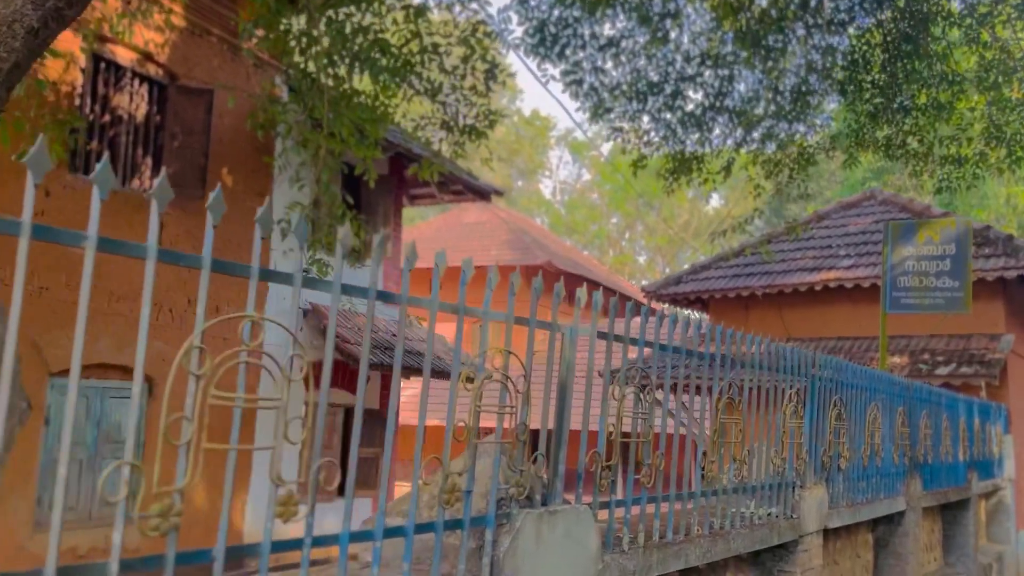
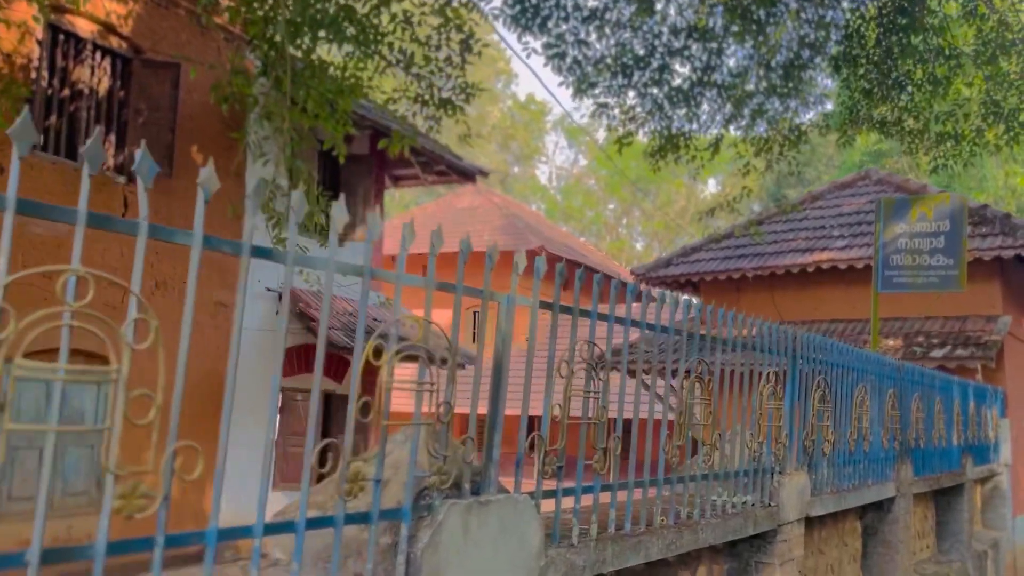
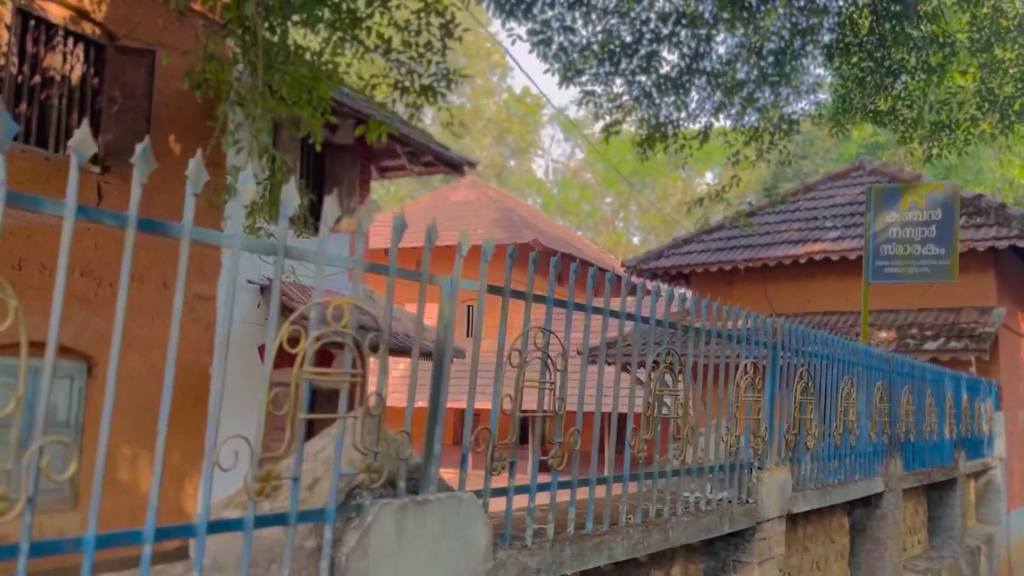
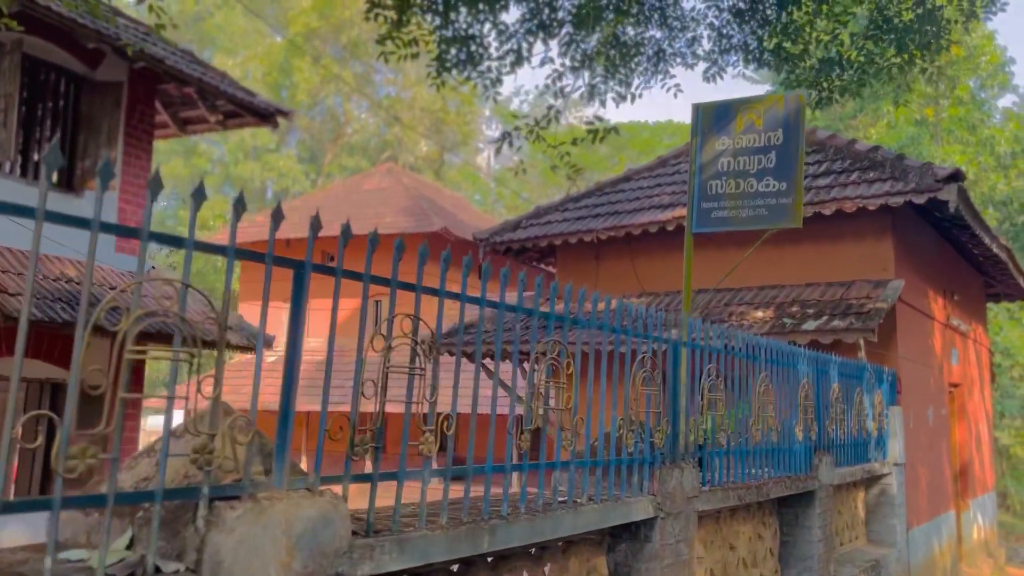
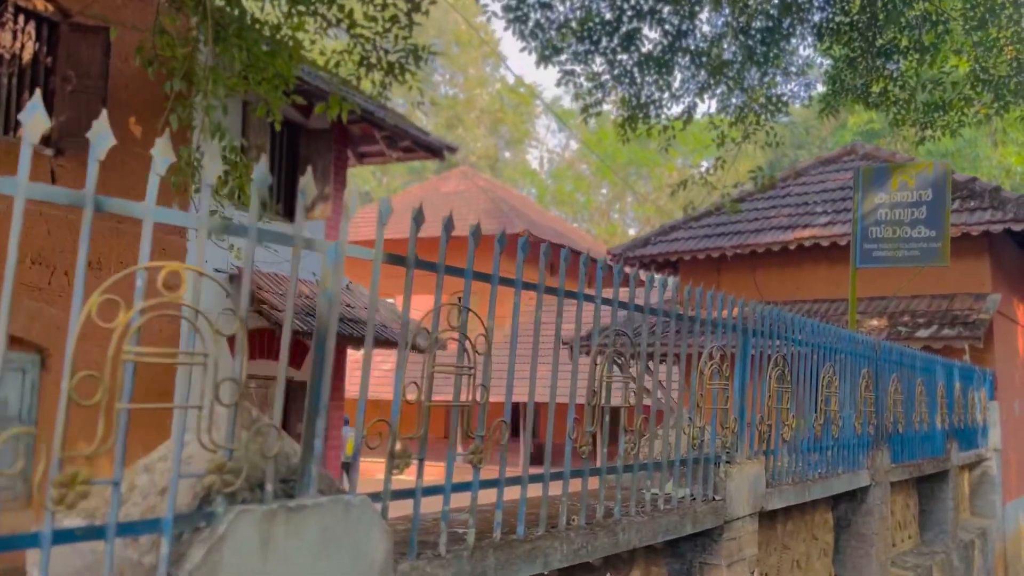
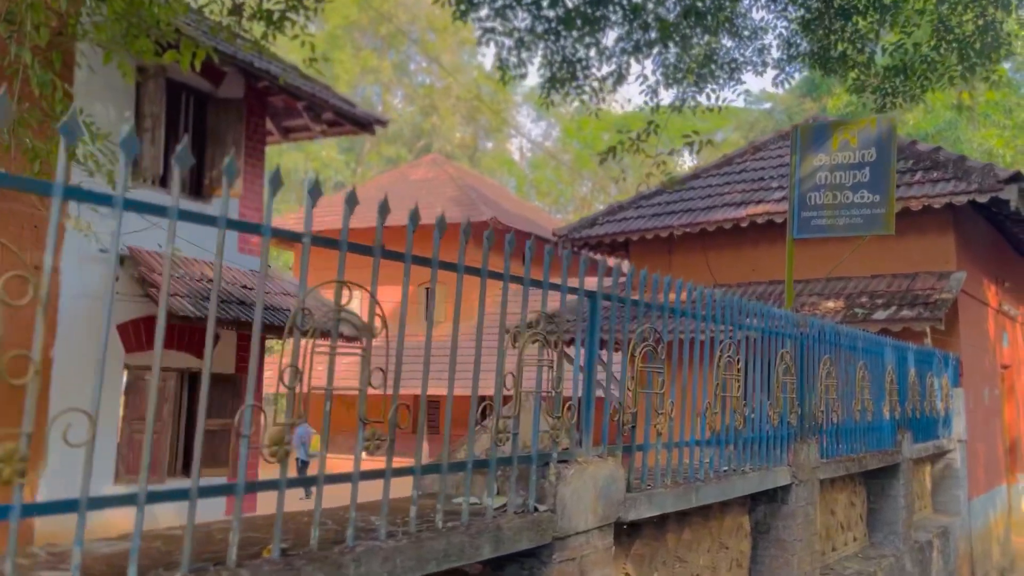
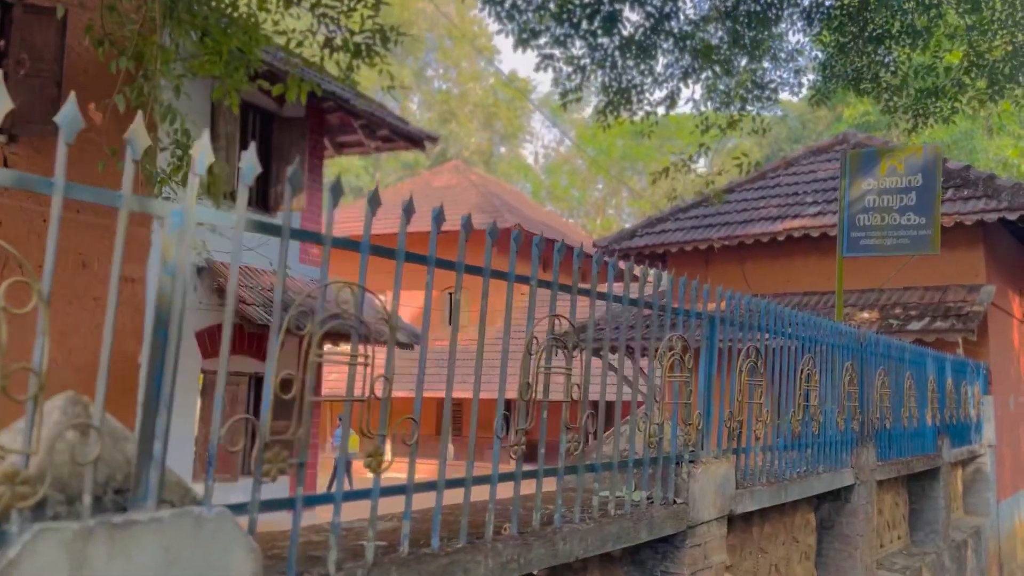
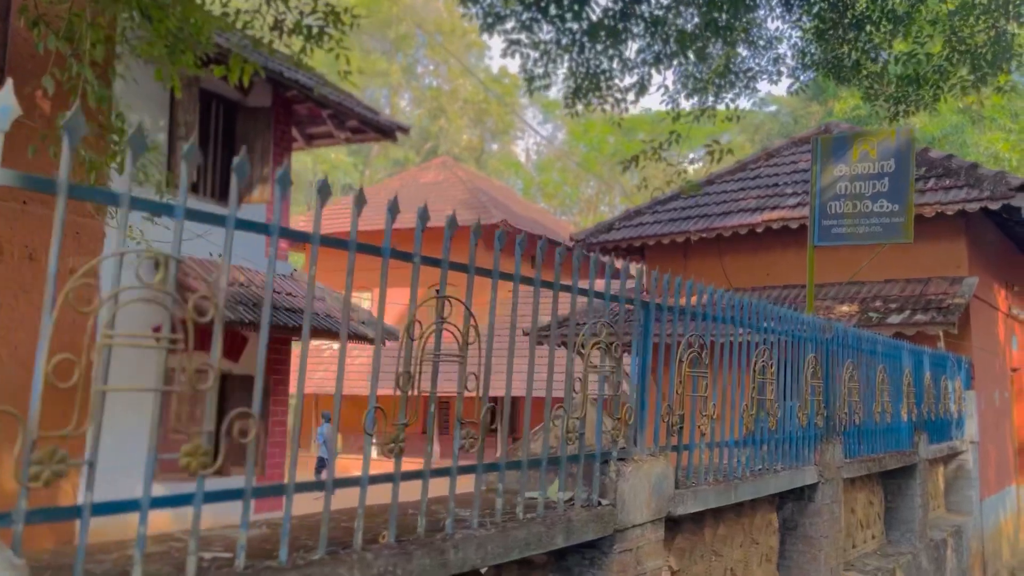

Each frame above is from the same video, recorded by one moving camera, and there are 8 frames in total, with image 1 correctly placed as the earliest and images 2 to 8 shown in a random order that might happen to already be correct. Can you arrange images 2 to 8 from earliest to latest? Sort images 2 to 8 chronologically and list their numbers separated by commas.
2, 3, 5, 7, 8, 6, 4
